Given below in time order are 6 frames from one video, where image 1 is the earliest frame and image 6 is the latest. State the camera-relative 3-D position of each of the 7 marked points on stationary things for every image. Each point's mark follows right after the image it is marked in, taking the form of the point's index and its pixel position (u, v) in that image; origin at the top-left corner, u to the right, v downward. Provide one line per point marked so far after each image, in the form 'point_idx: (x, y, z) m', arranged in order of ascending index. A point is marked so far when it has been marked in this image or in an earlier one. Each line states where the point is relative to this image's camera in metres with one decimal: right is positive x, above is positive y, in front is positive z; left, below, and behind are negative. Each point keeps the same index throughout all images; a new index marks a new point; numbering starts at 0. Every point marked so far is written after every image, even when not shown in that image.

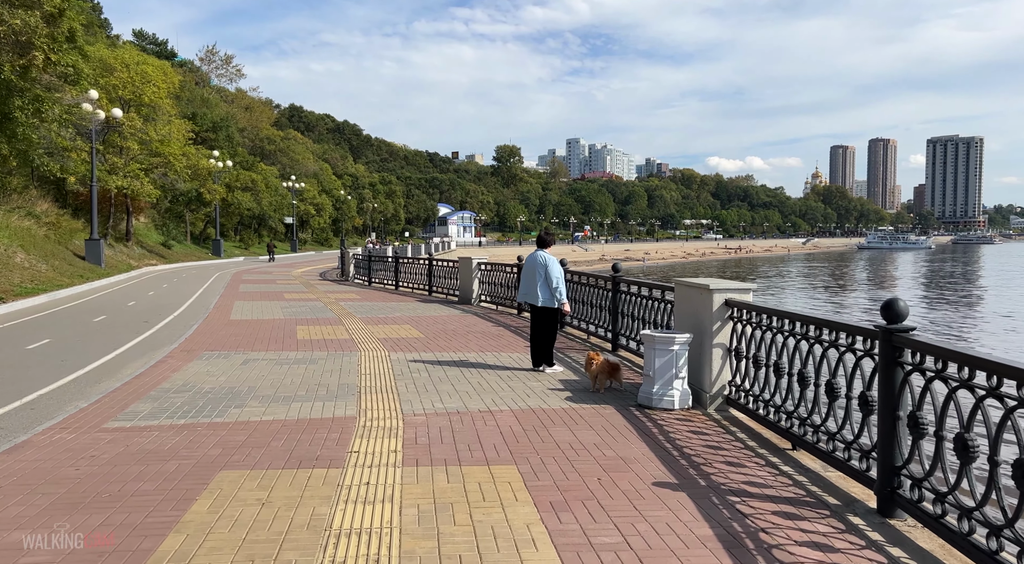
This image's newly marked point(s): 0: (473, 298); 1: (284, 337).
0: (-1.0, -0.4, +19.1) m
1: (-3.8, -0.9, +12.2) m
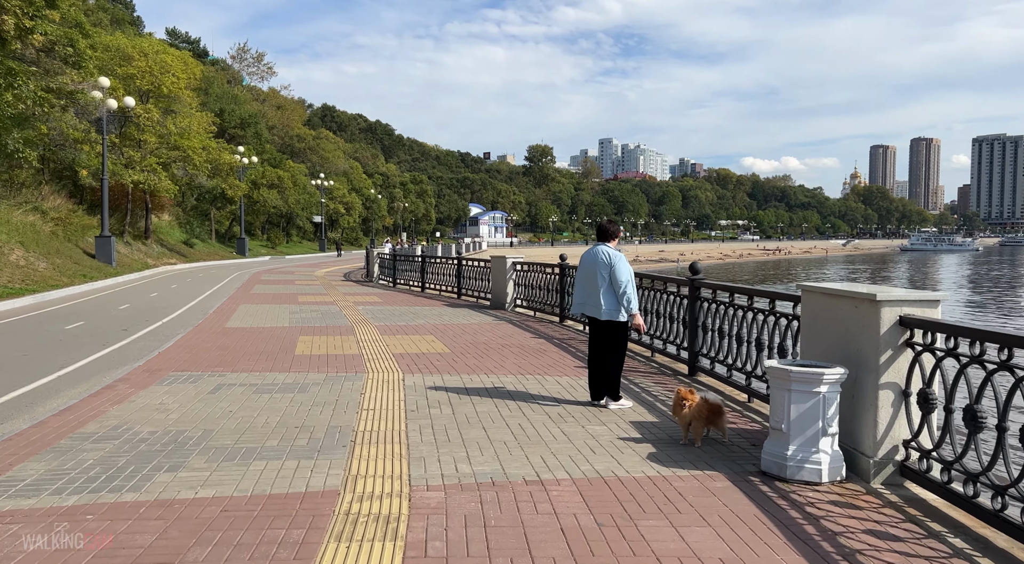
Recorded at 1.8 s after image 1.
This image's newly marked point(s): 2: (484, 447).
0: (-0.1, -0.5, +16.8) m
1: (-3.2, -1.0, +9.9) m
2: (-0.2, -1.2, +5.5) m
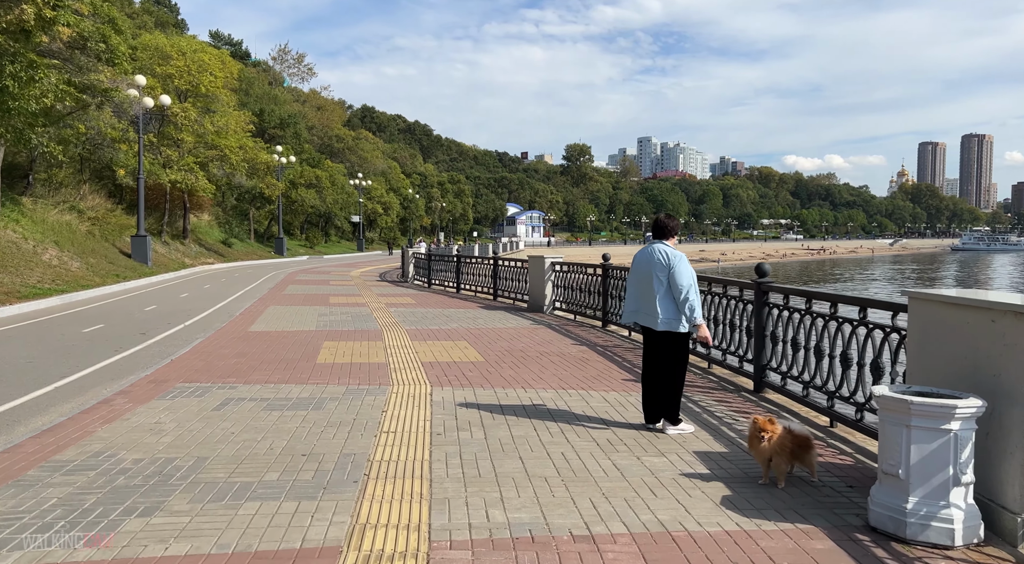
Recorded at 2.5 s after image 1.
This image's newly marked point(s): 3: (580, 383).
0: (+0.7, -0.5, +15.8) m
1: (-2.7, -1.0, +9.2) m
2: (+0.1, -1.3, +4.6) m
3: (+0.8, -1.1, +8.1) m
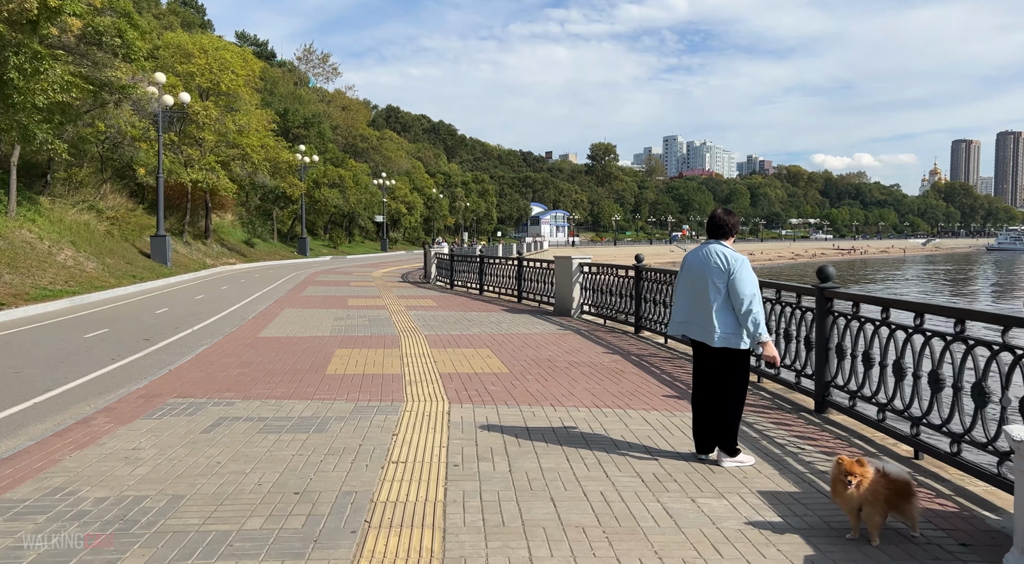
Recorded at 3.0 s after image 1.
0: (+1.2, -0.5, +15.0) m
1: (-2.4, -1.0, +8.4) m
2: (+0.2, -1.3, +3.8) m
3: (+1.0, -1.2, +7.3) m
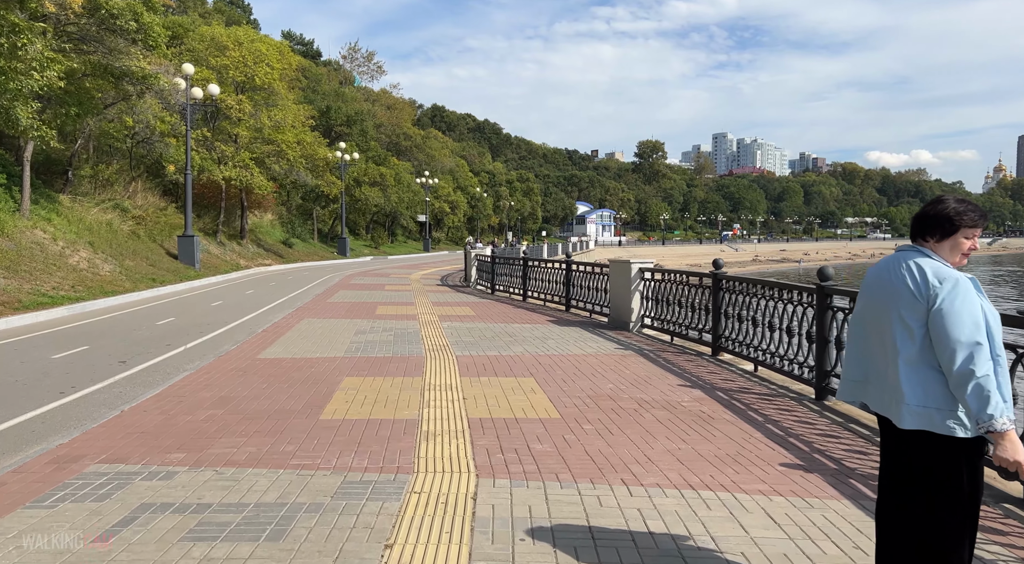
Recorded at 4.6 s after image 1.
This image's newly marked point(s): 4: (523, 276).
0: (+2.1, -0.7, +12.8) m
1: (-1.9, -1.2, +6.5) m
2: (+0.4, -1.5, +1.7) m
3: (+1.4, -1.3, +5.1) m
4: (+0.3, +0.2, +19.9) m
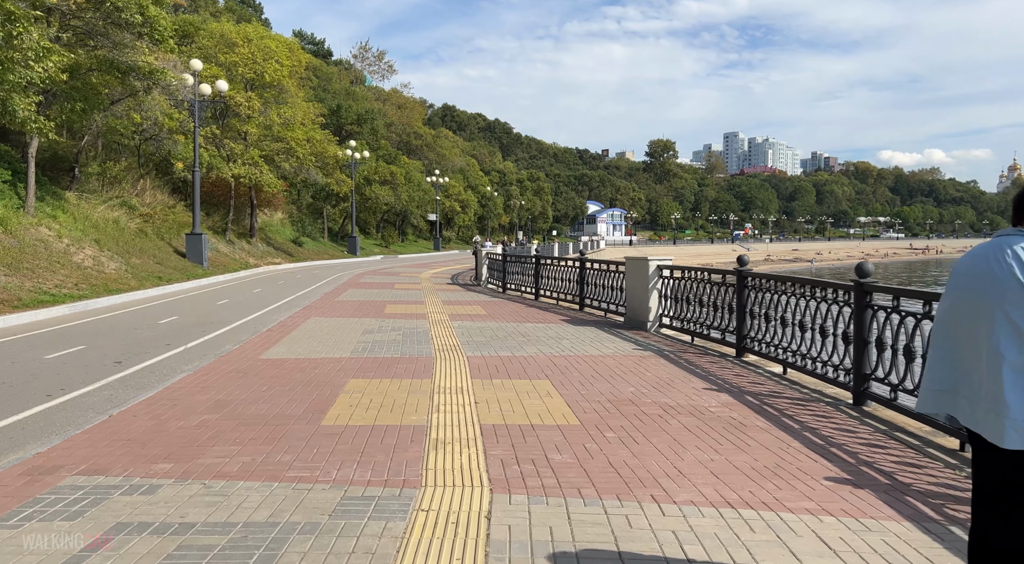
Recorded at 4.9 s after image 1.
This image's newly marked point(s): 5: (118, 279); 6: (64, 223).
0: (+2.3, -0.7, +12.3) m
1: (-1.8, -1.1, +6.0) m
2: (+0.4, -1.4, +1.2) m
3: (+1.5, -1.3, +4.6) m
4: (+0.6, +0.2, +19.4) m
5: (-9.8, +0.1, +18.3) m
6: (-11.9, +1.6, +19.5) m
